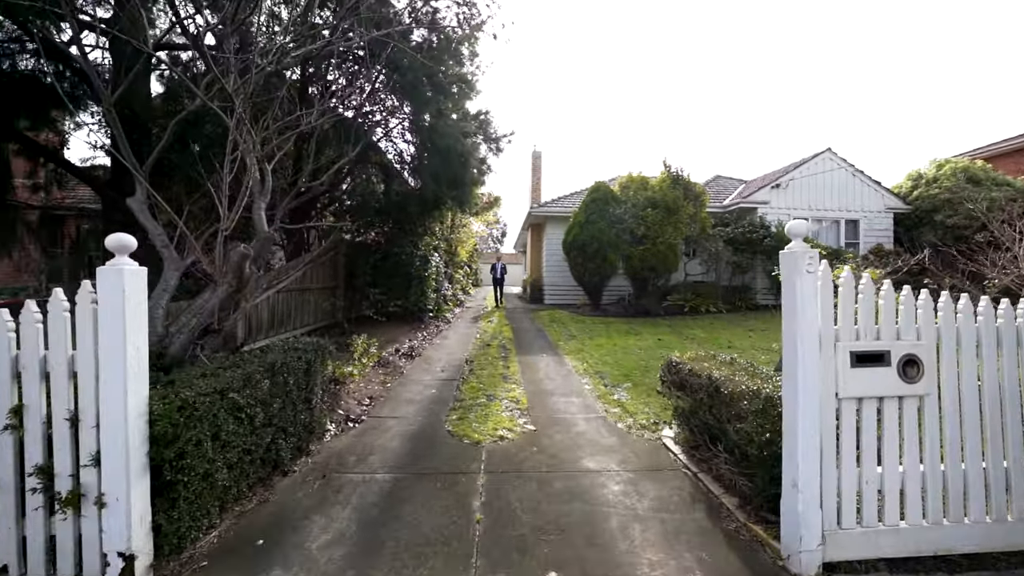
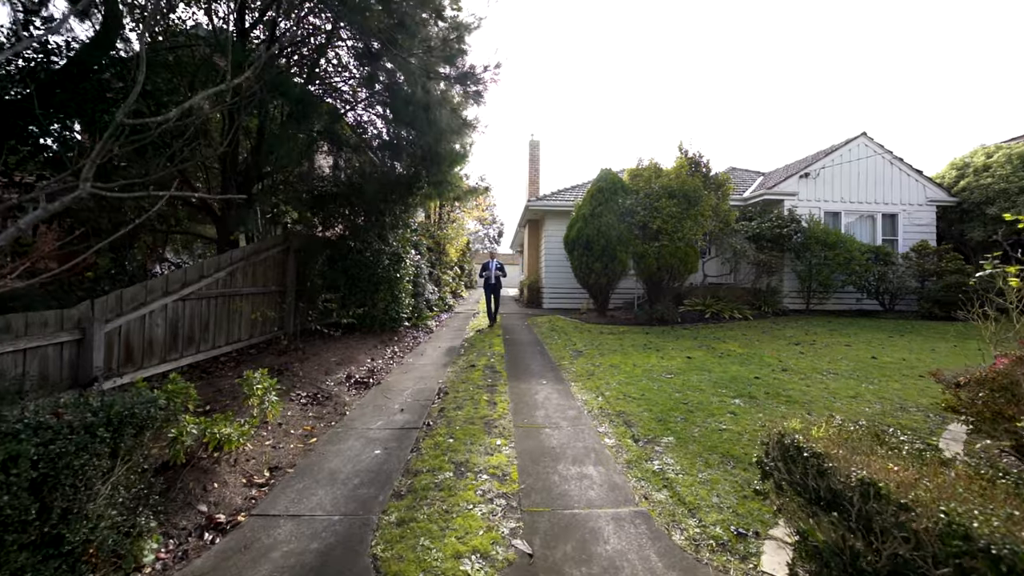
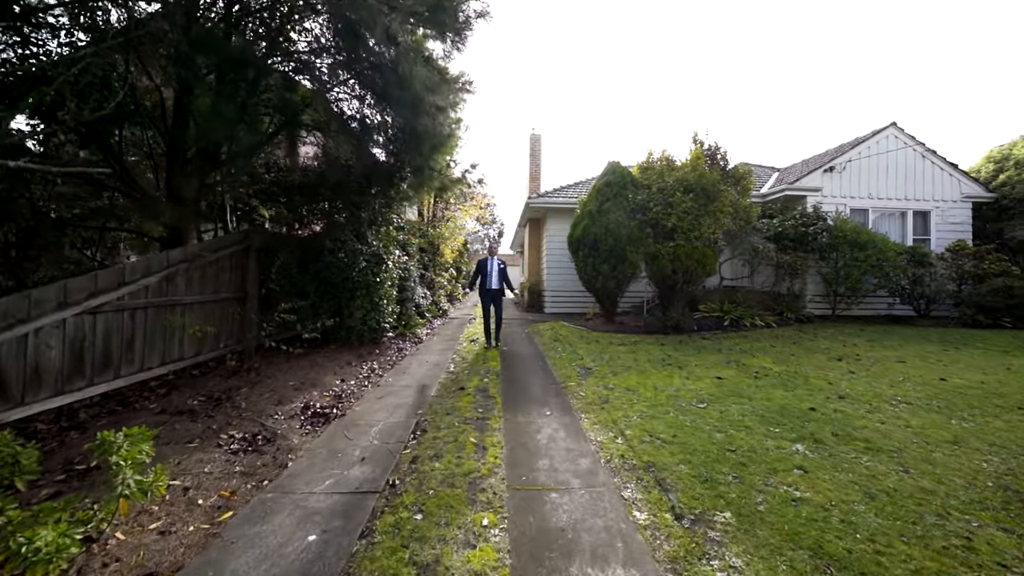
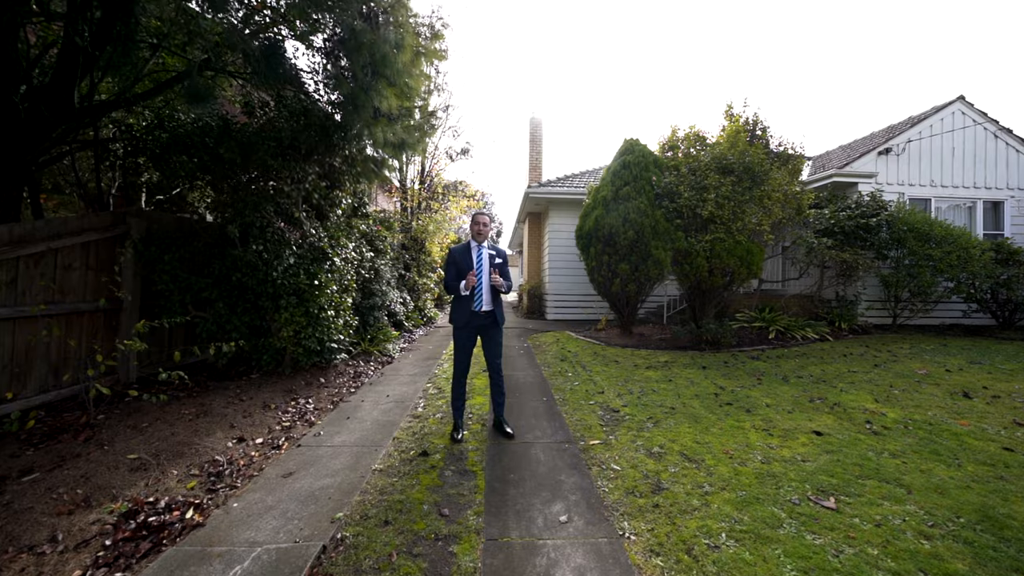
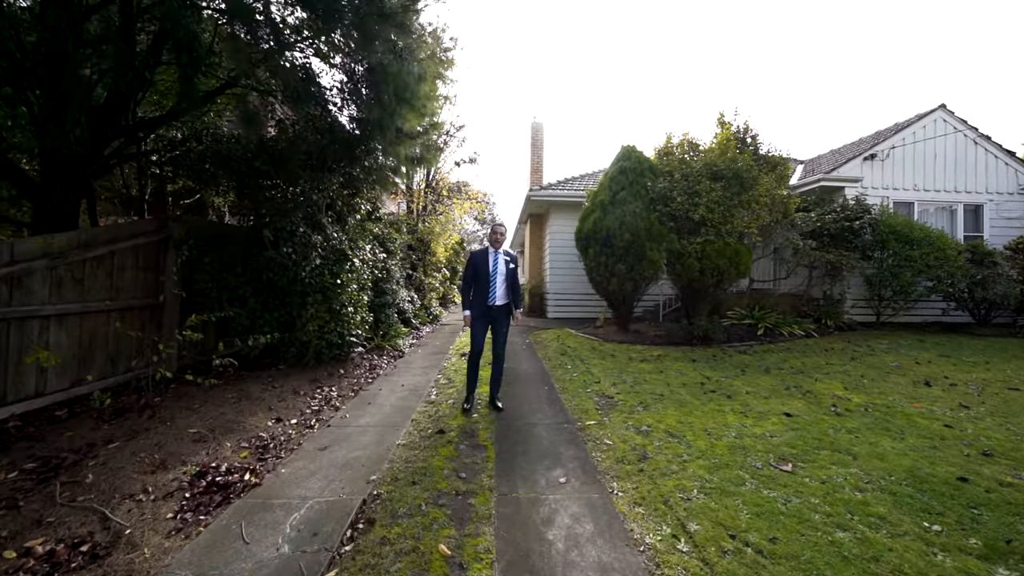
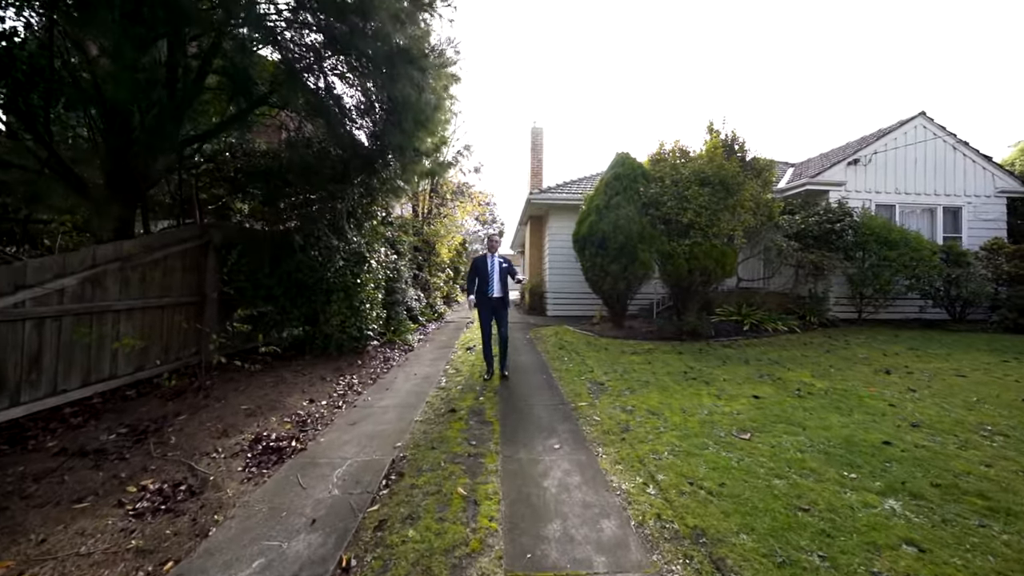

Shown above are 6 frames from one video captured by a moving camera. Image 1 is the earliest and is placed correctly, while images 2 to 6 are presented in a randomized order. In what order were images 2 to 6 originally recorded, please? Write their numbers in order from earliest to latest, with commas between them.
2, 3, 6, 5, 4
